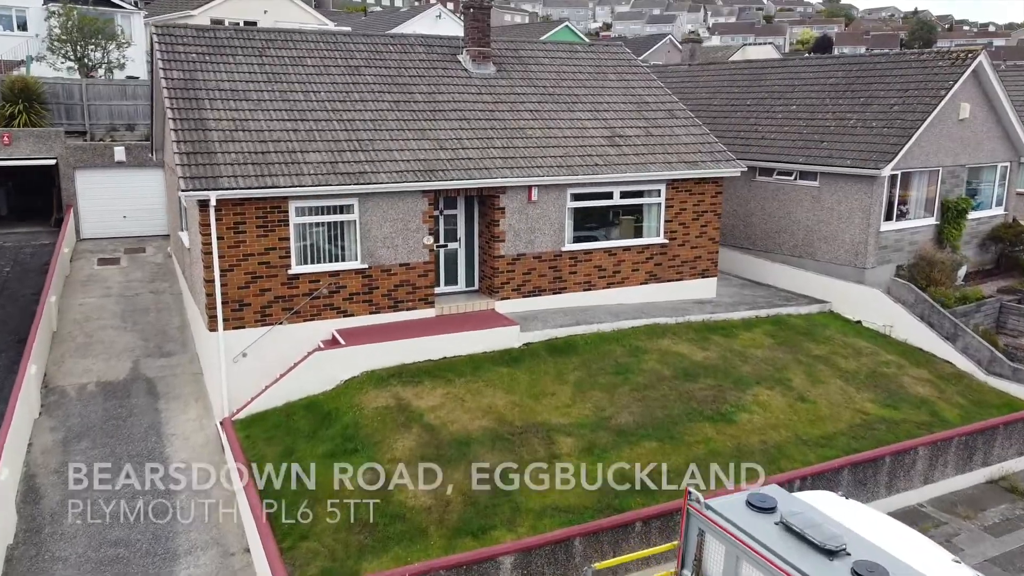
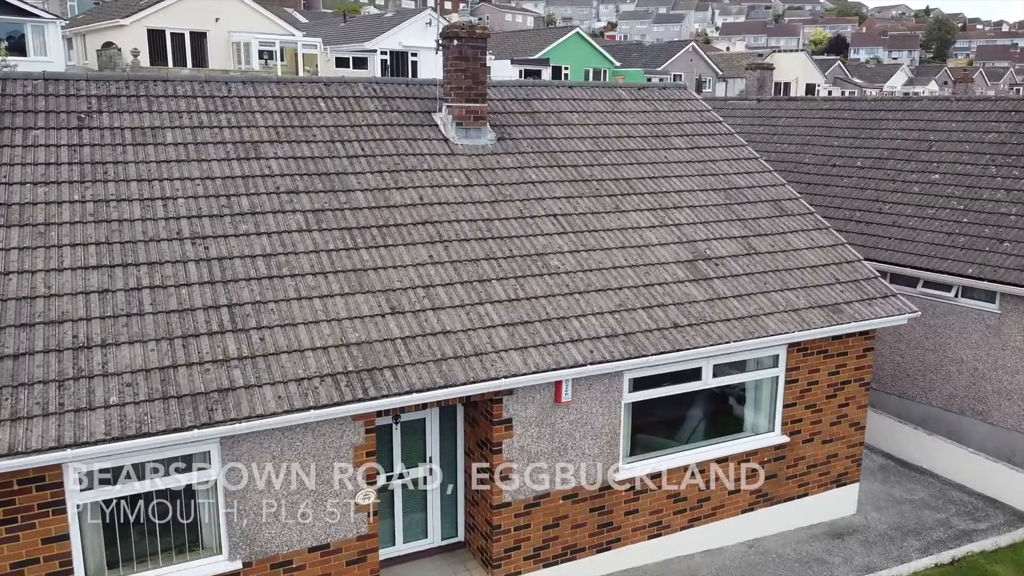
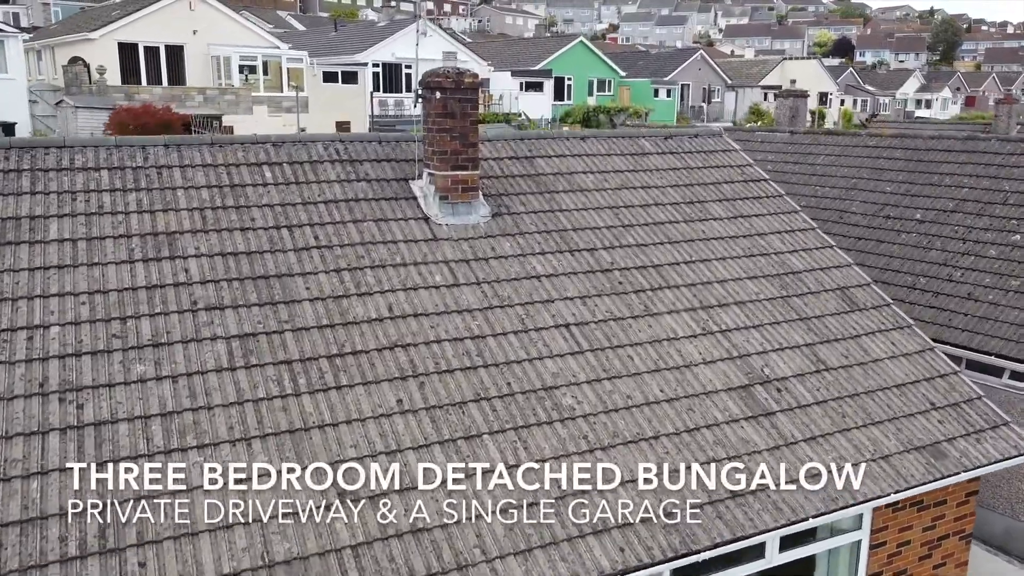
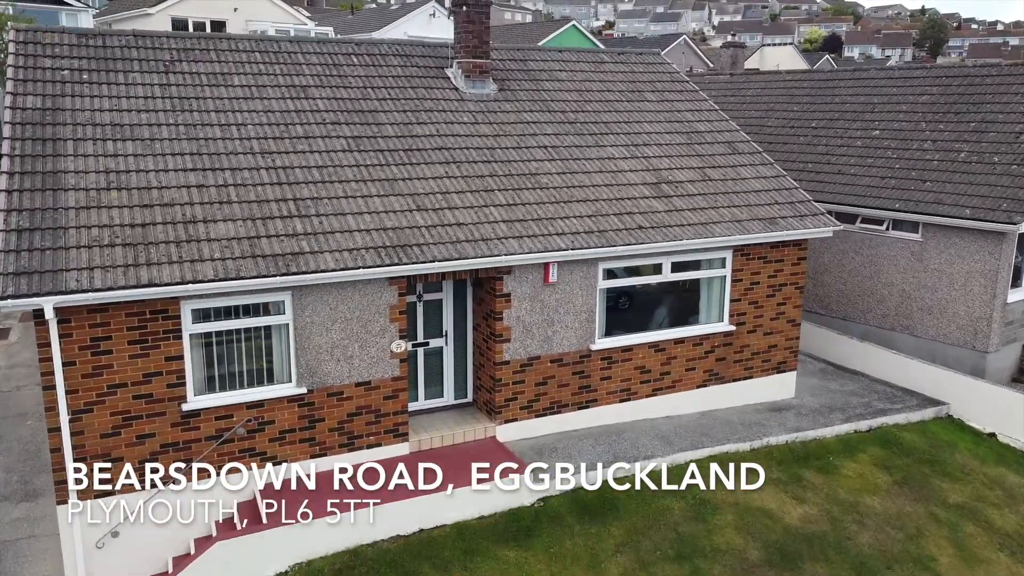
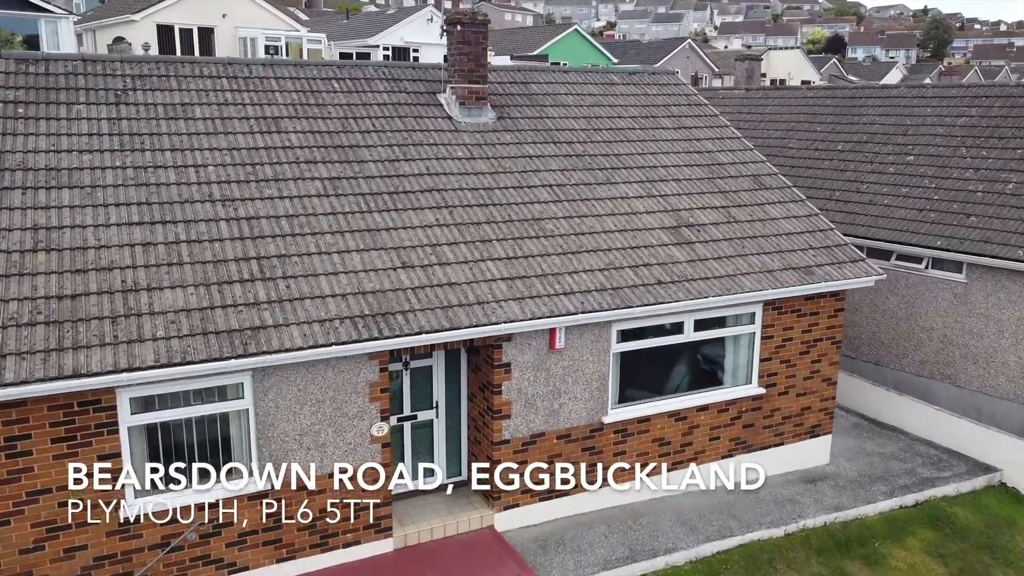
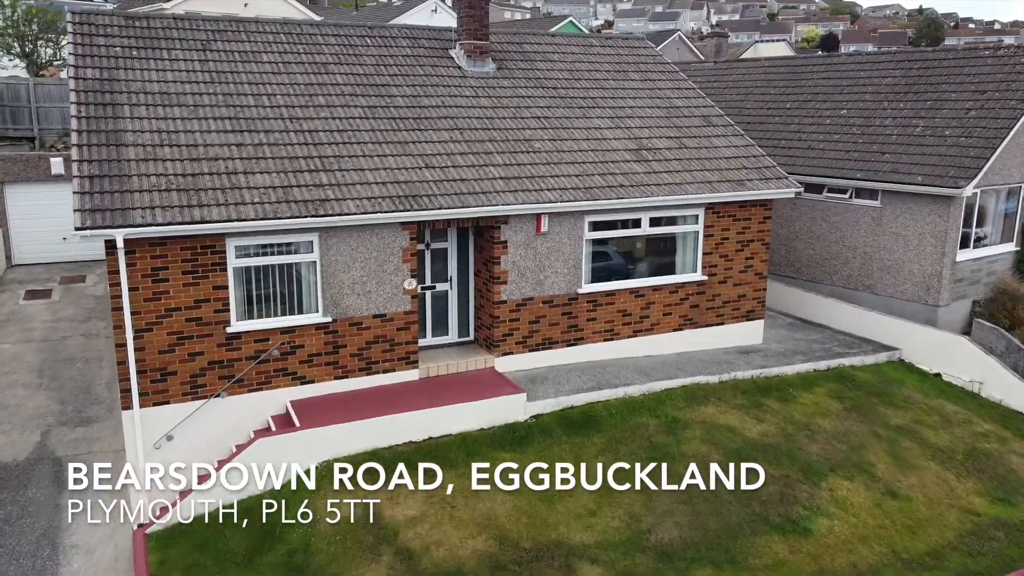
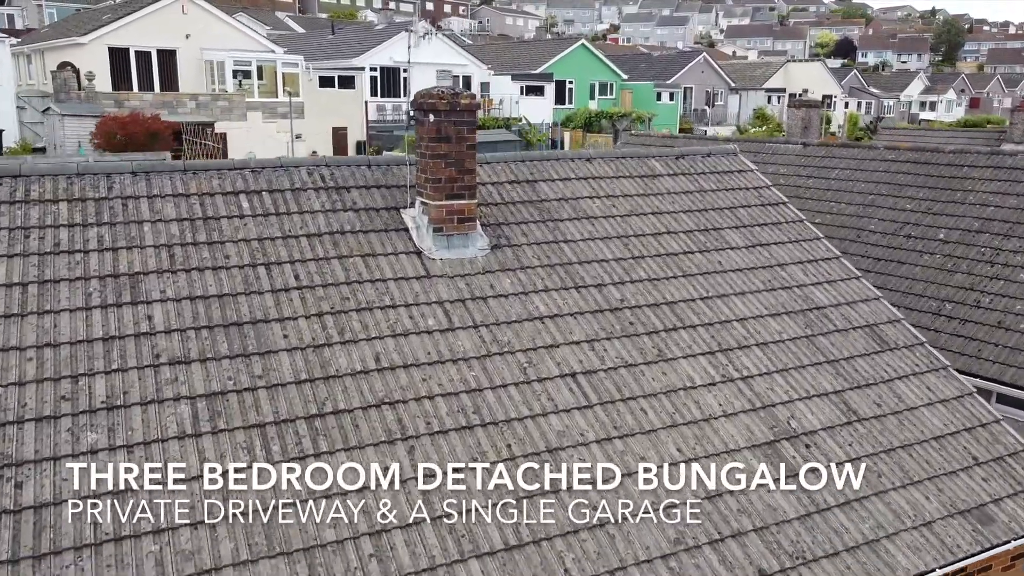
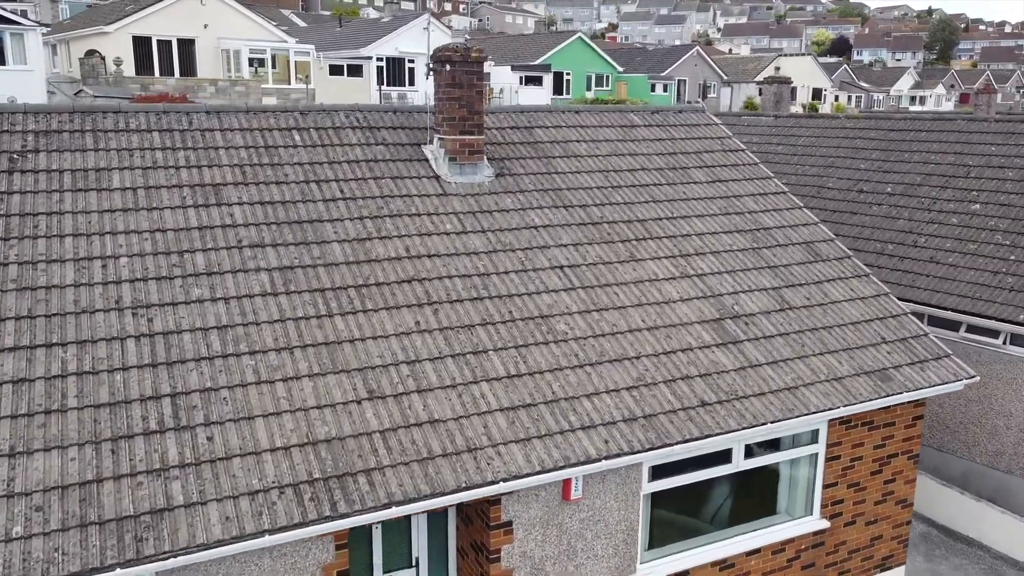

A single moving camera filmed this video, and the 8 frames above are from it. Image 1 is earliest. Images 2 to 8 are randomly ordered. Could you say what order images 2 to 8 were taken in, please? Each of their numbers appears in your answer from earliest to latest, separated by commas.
6, 4, 5, 2, 8, 3, 7
